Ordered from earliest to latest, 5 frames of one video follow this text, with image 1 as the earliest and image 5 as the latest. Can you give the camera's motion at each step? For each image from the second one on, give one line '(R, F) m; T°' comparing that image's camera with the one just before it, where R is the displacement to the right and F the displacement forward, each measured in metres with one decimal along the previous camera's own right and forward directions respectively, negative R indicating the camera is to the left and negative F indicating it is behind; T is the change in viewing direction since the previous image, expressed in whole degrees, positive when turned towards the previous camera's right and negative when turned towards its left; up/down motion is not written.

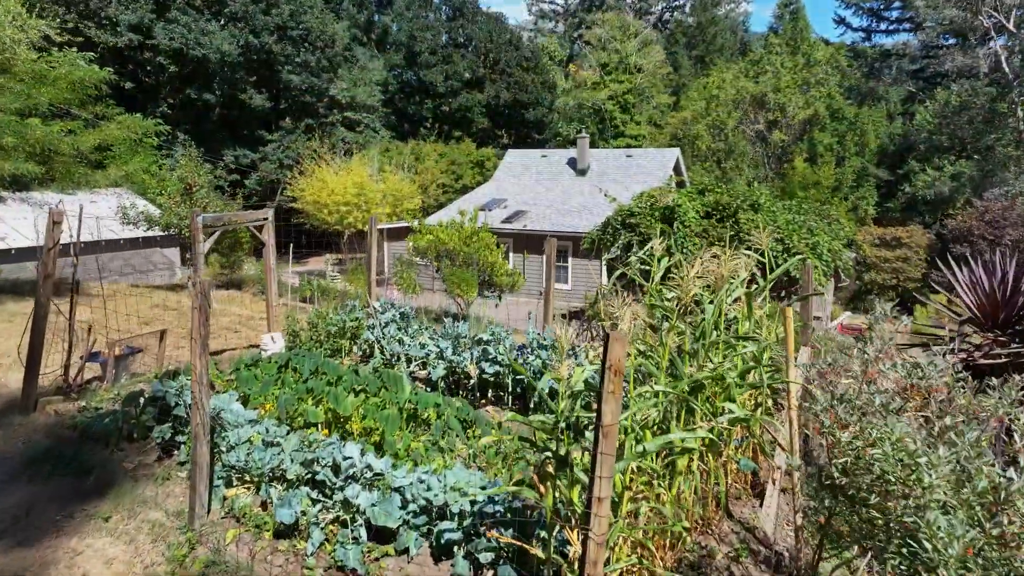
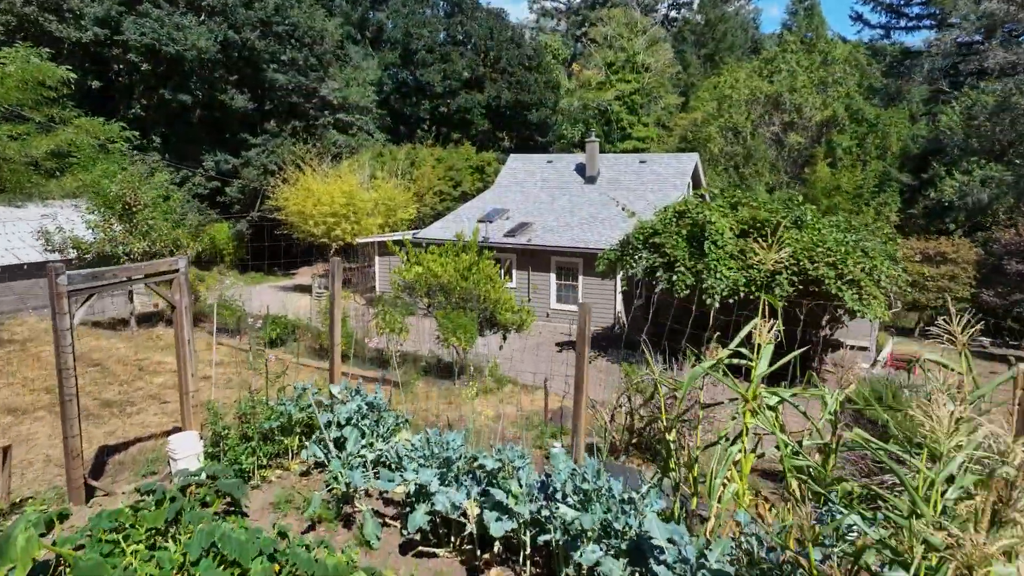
(-0.1, +1.8) m; 0°
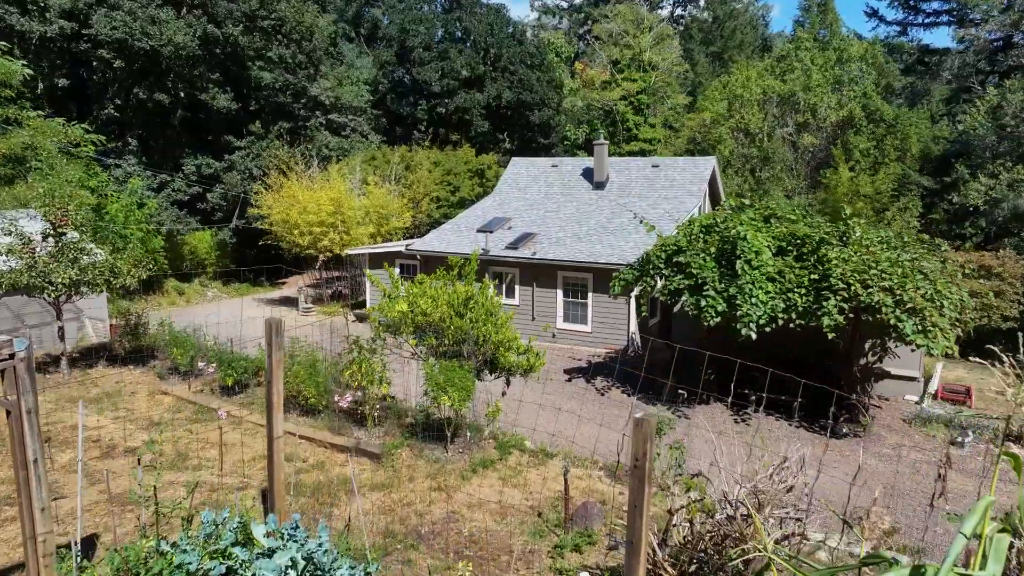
(0.0, +1.5) m; 0°
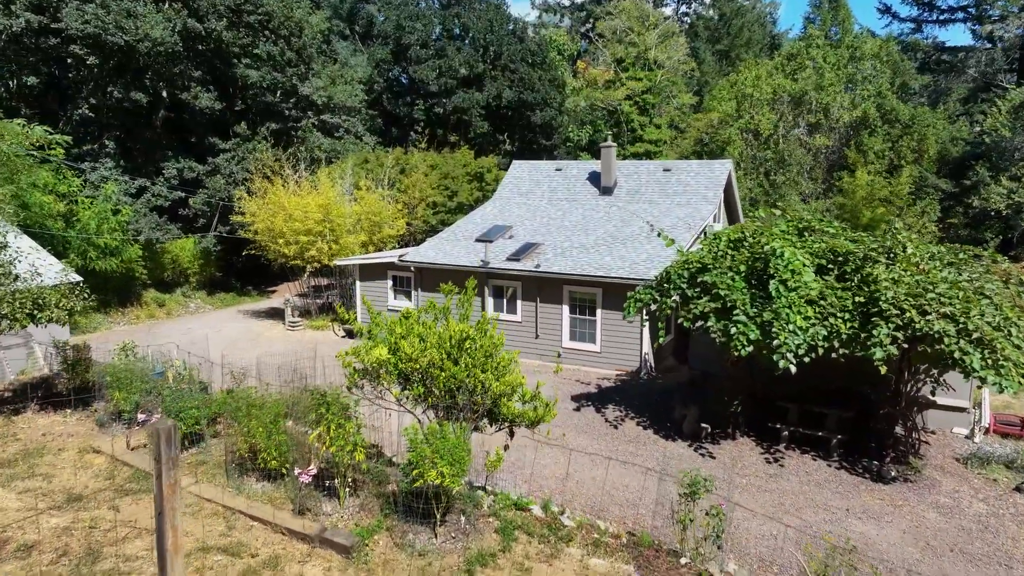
(0.0, +1.2) m; 0°
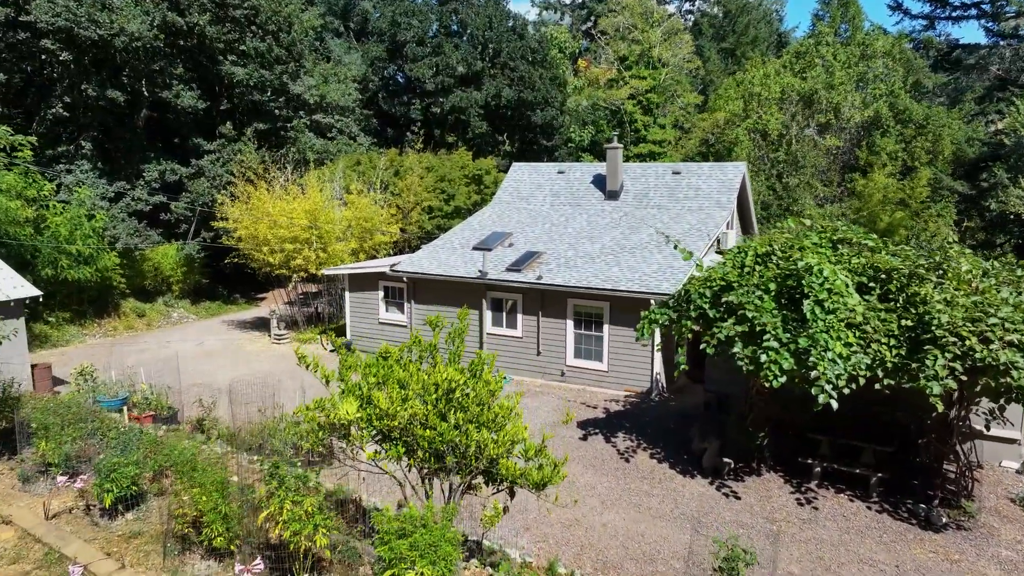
(0.0, +1.0) m; 0°
